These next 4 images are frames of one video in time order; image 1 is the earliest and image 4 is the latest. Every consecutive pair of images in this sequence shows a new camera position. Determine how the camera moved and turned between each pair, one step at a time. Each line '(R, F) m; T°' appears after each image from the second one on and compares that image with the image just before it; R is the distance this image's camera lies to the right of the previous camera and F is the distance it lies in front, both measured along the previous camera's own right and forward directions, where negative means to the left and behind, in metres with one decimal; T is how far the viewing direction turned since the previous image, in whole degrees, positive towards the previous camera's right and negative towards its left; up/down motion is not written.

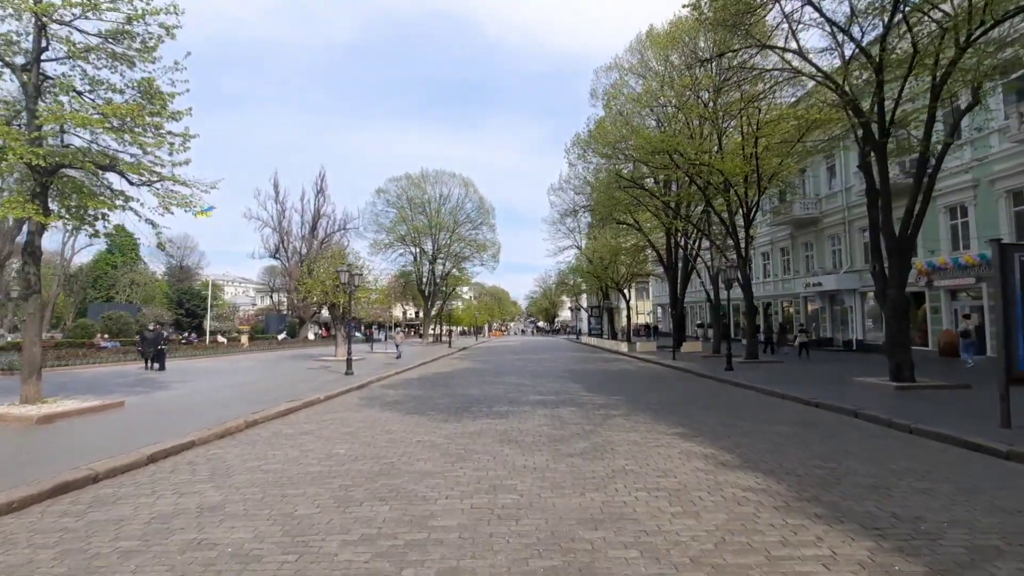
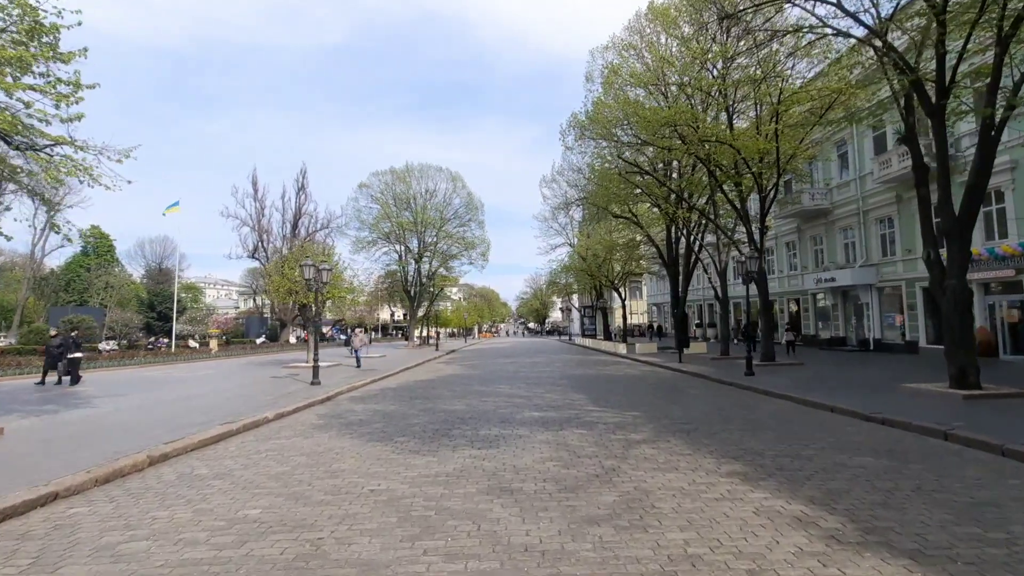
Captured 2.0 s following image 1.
(0.0, +2.5) m; +1°
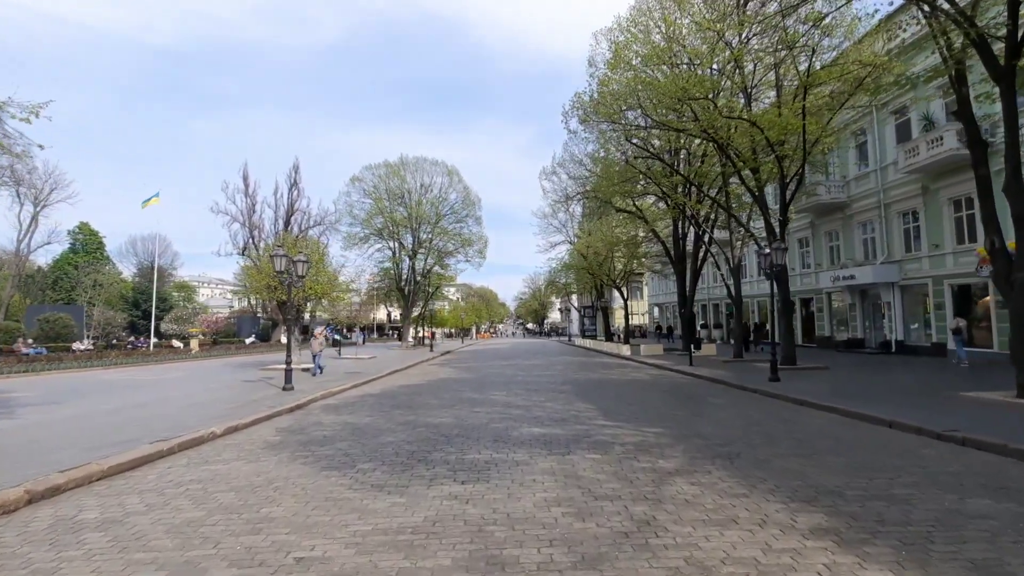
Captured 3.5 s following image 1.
(0.0, +1.9) m; 0°
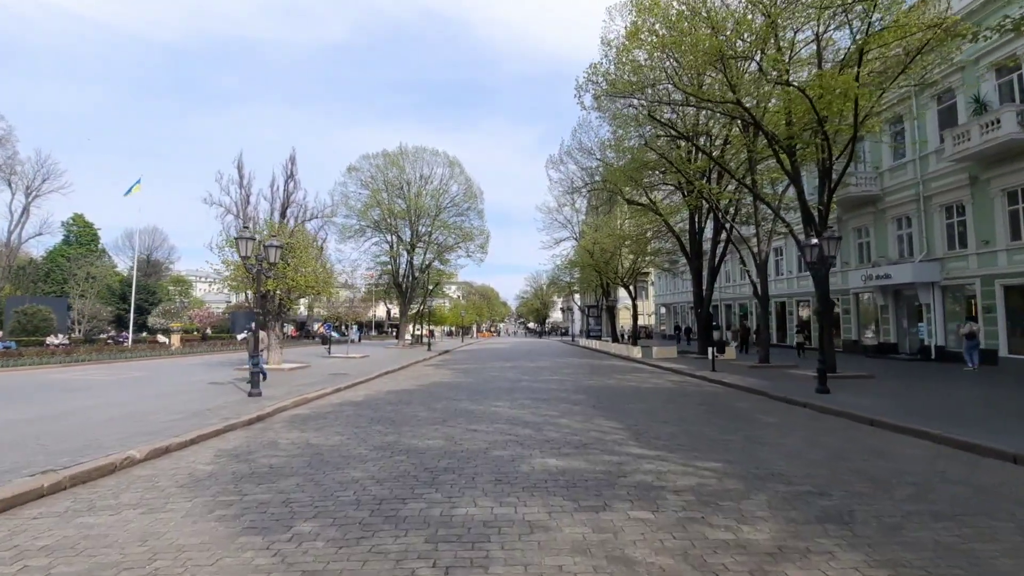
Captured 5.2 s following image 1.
(-0.1, +2.3) m; 0°
